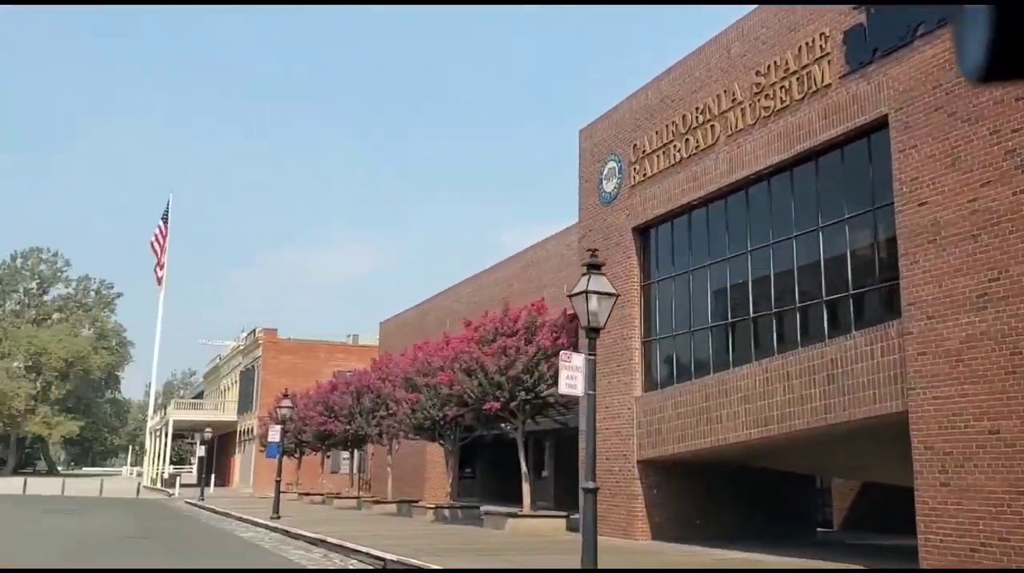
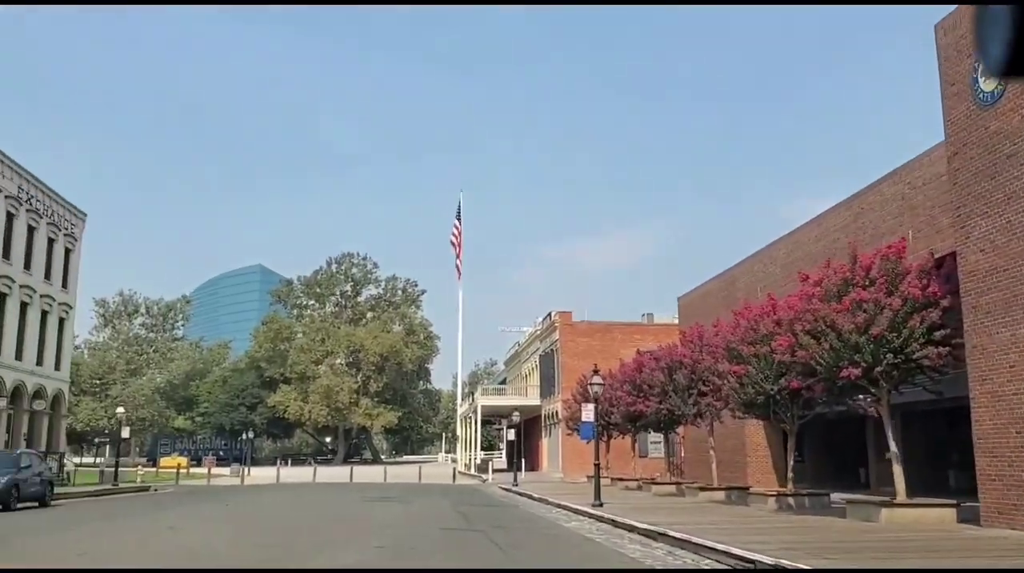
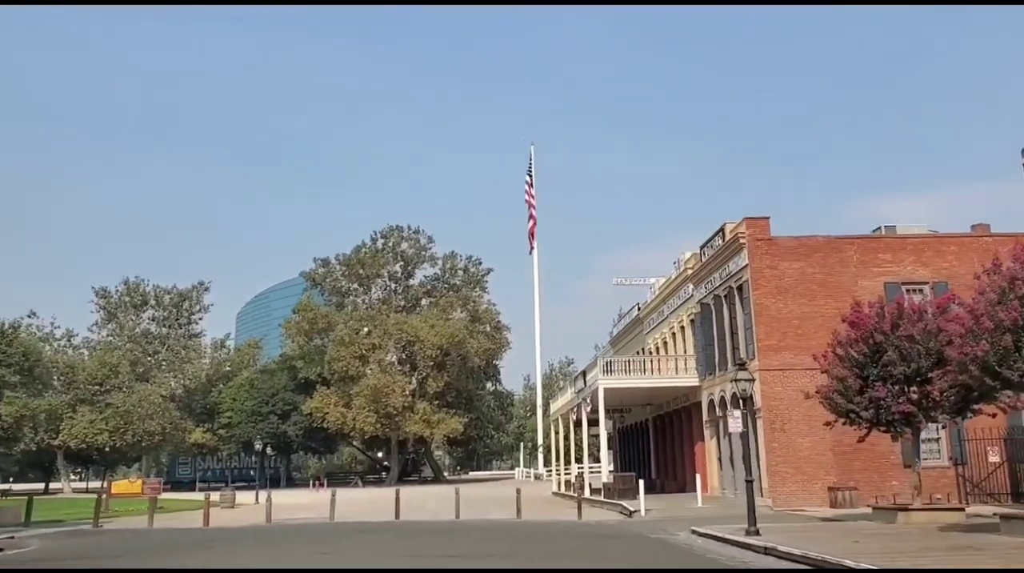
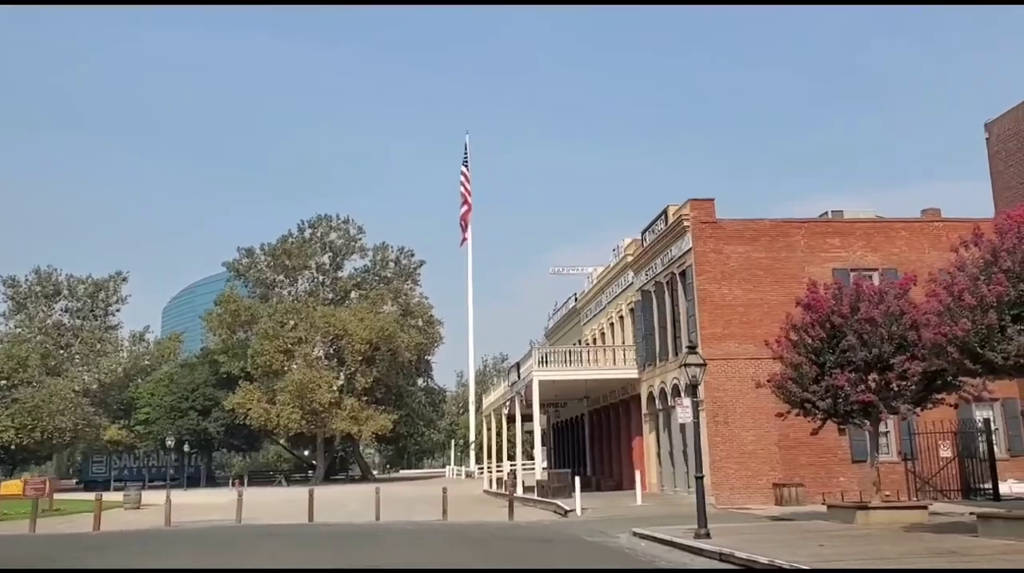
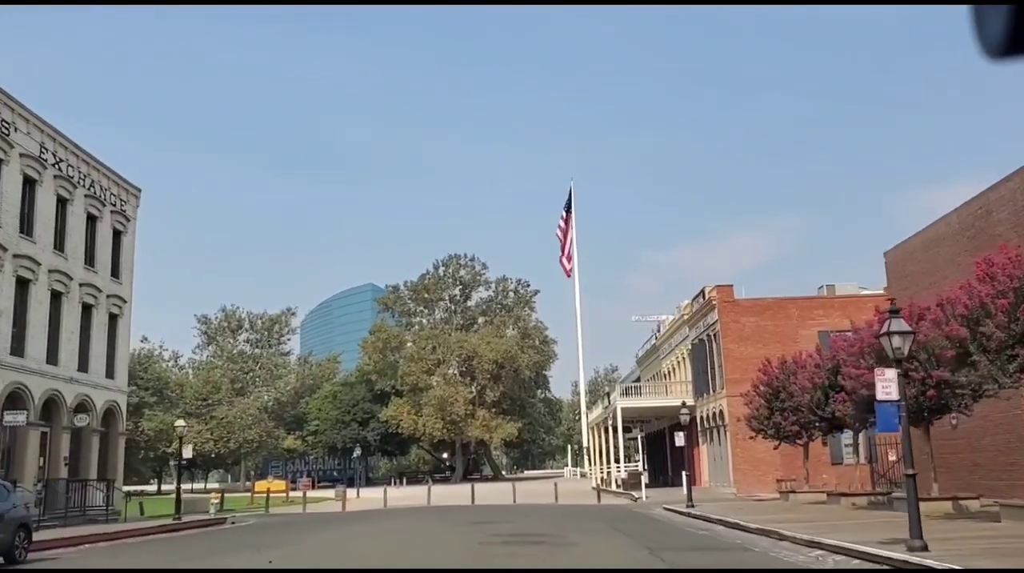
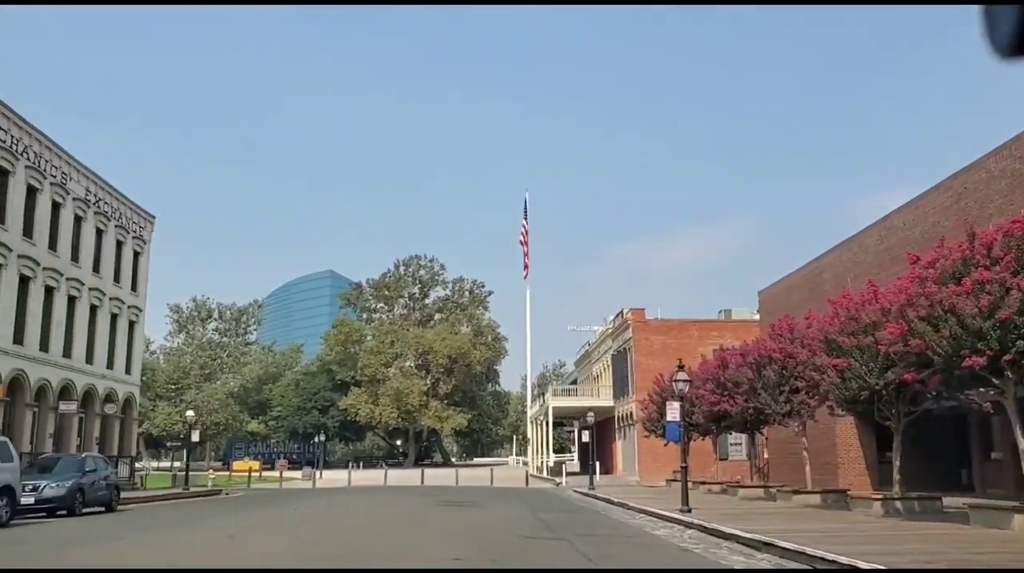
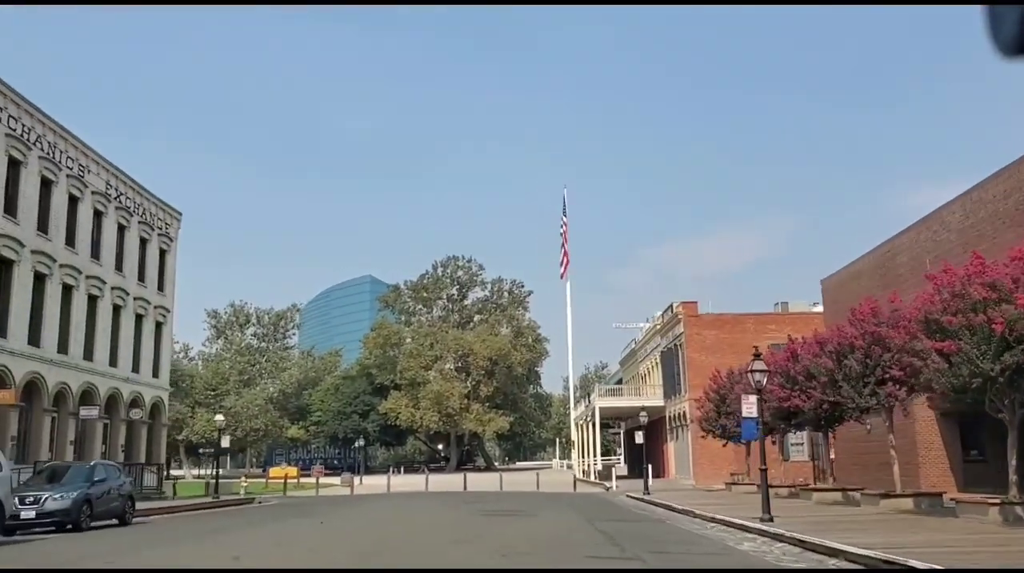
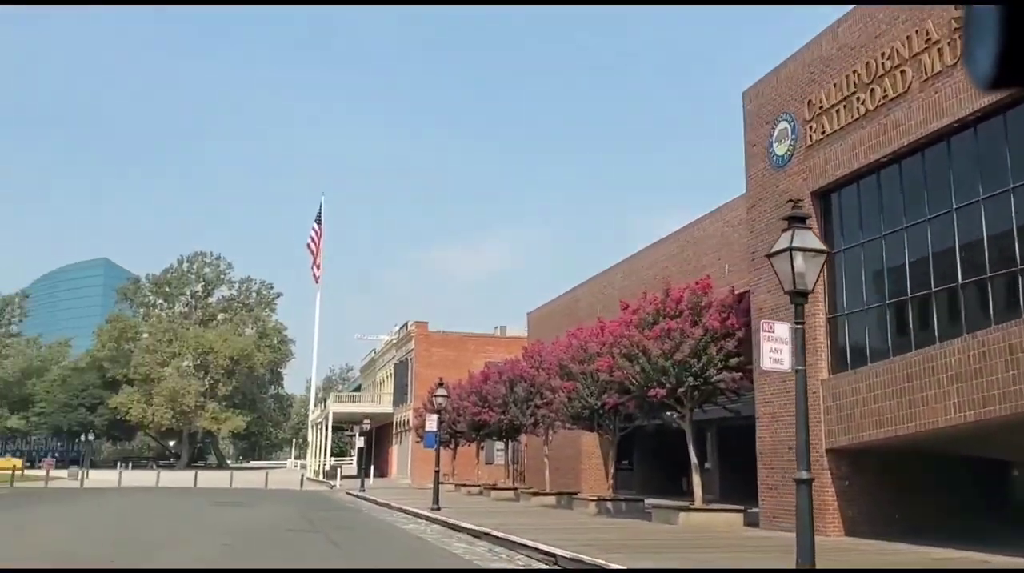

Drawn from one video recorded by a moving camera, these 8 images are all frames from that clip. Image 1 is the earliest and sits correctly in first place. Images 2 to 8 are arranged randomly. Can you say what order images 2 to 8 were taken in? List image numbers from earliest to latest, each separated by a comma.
8, 2, 6, 7, 5, 3, 4
